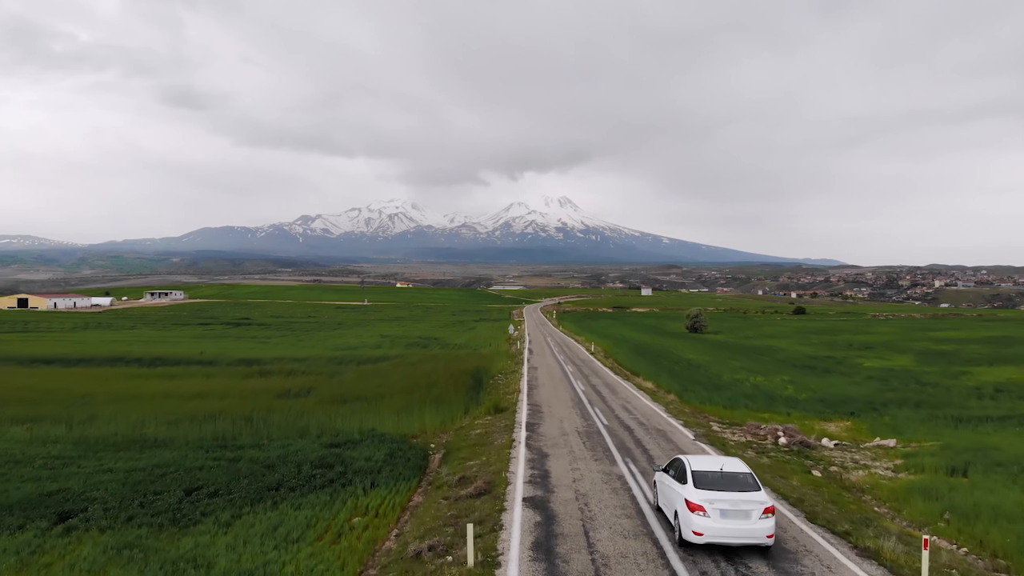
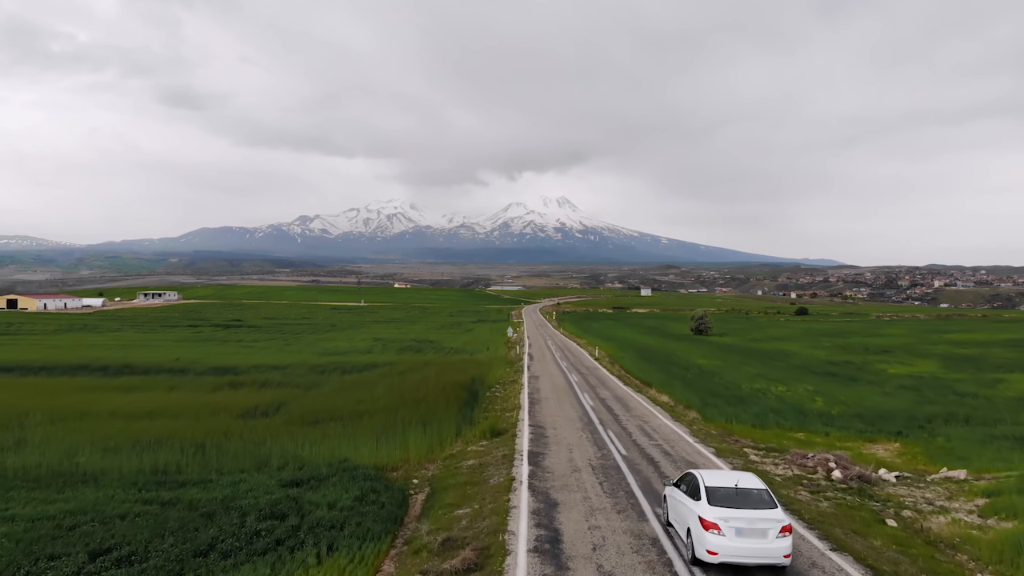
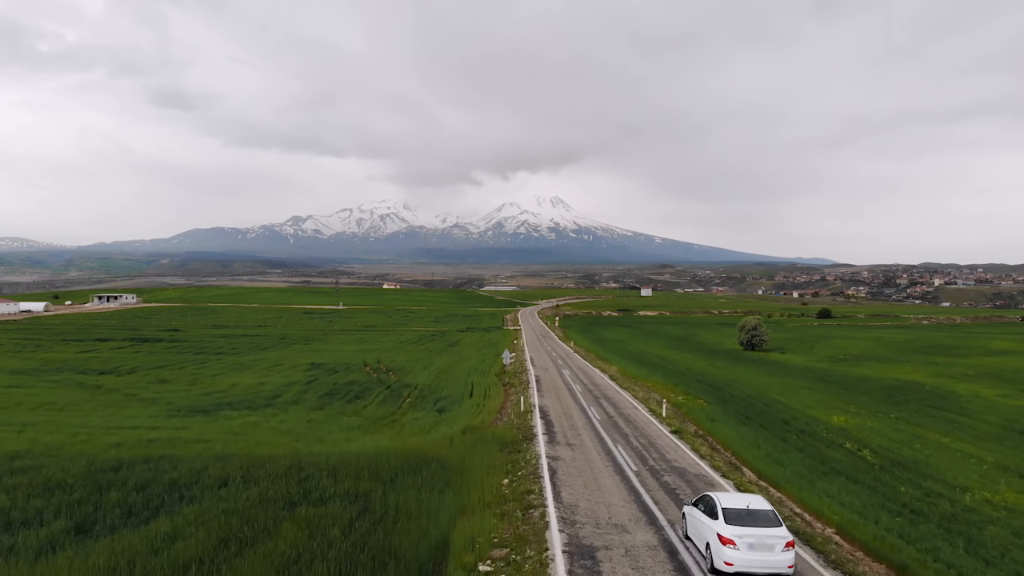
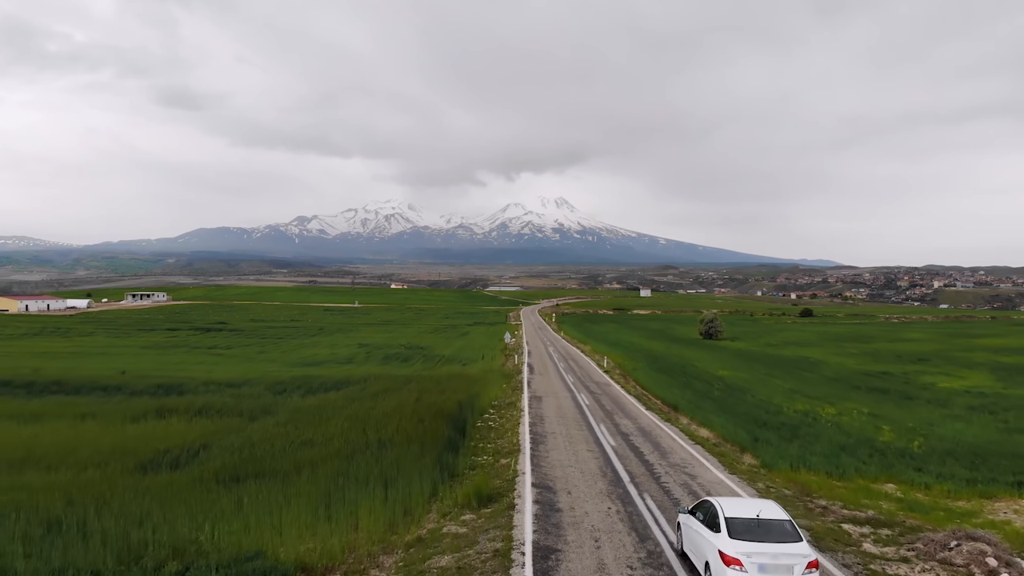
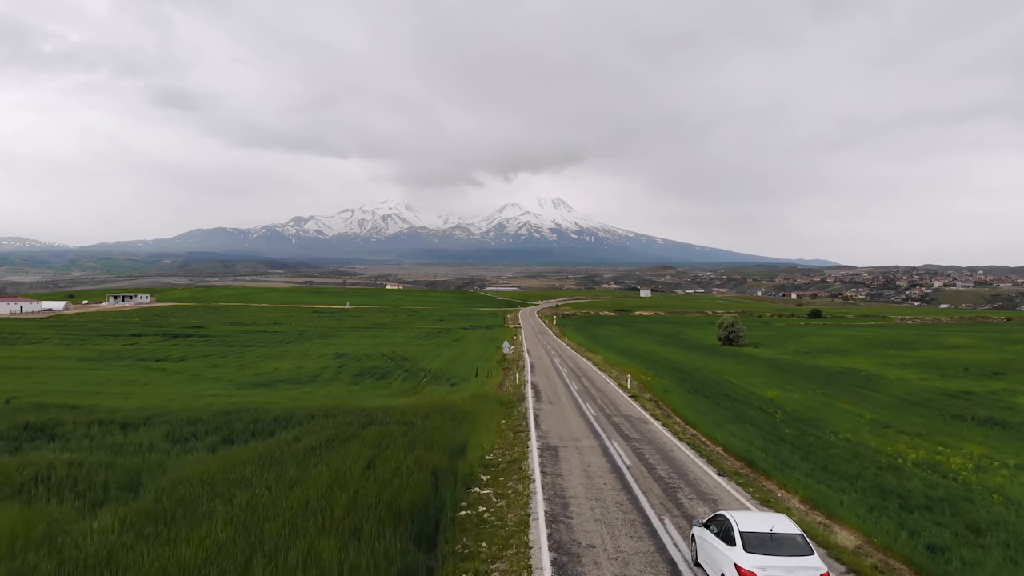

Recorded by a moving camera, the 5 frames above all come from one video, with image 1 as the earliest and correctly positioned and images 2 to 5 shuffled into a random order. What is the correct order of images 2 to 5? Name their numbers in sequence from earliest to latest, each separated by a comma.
2, 4, 5, 3
